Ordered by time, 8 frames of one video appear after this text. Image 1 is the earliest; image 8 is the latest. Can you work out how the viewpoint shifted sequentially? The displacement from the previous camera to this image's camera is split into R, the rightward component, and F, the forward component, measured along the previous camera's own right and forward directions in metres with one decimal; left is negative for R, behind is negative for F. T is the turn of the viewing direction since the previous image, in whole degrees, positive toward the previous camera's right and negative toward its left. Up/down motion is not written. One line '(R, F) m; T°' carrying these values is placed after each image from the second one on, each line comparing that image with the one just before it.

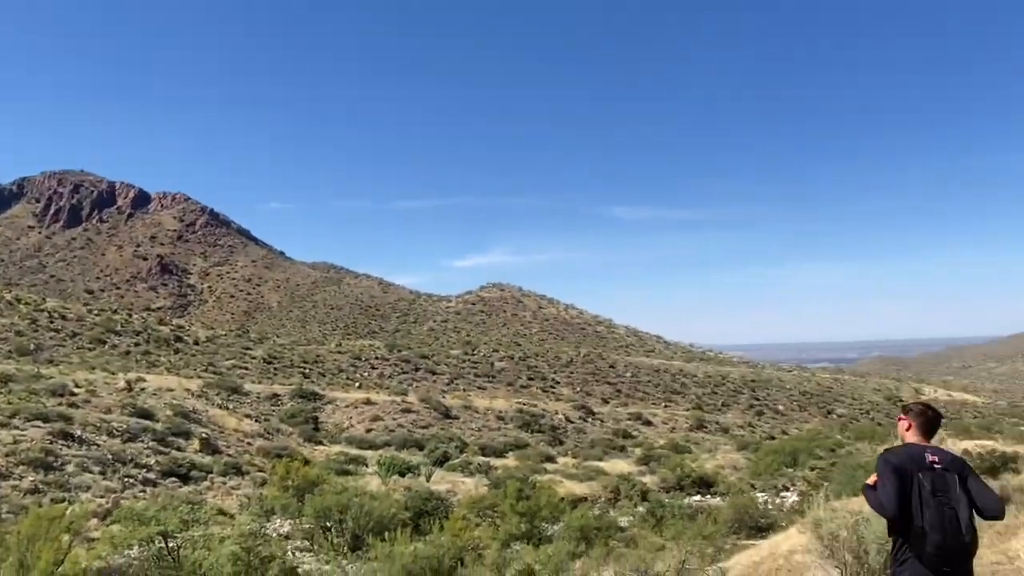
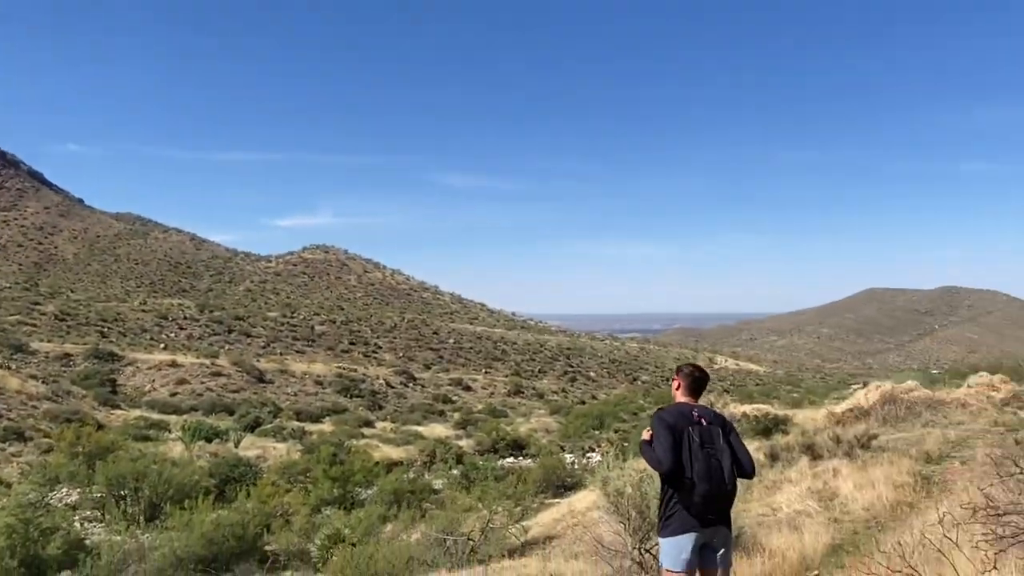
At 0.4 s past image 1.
(+0.4, +0.2) m; +13°
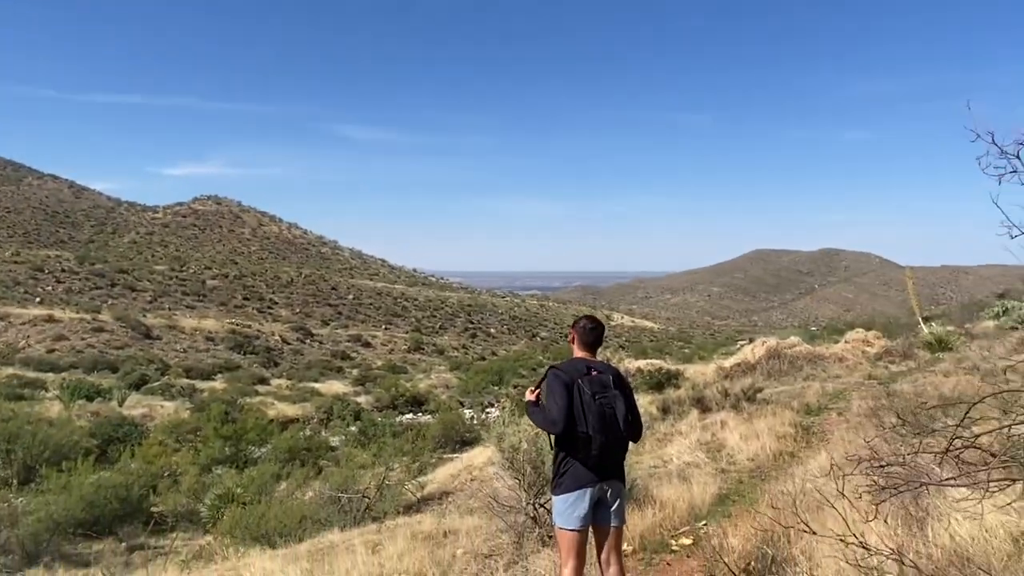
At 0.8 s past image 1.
(+0.1, +0.4) m; +7°
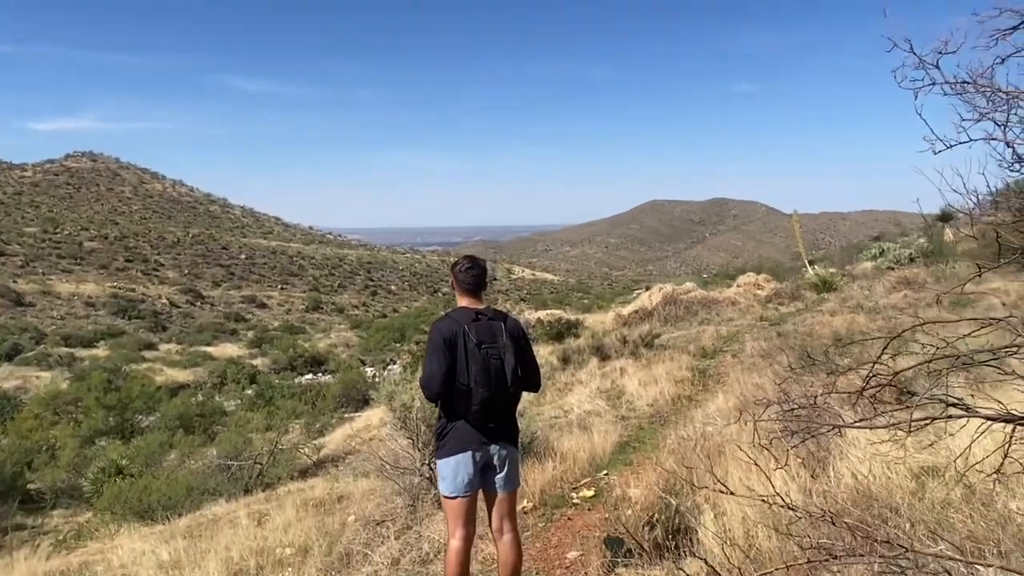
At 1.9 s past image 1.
(+0.2, +0.9) m; +7°
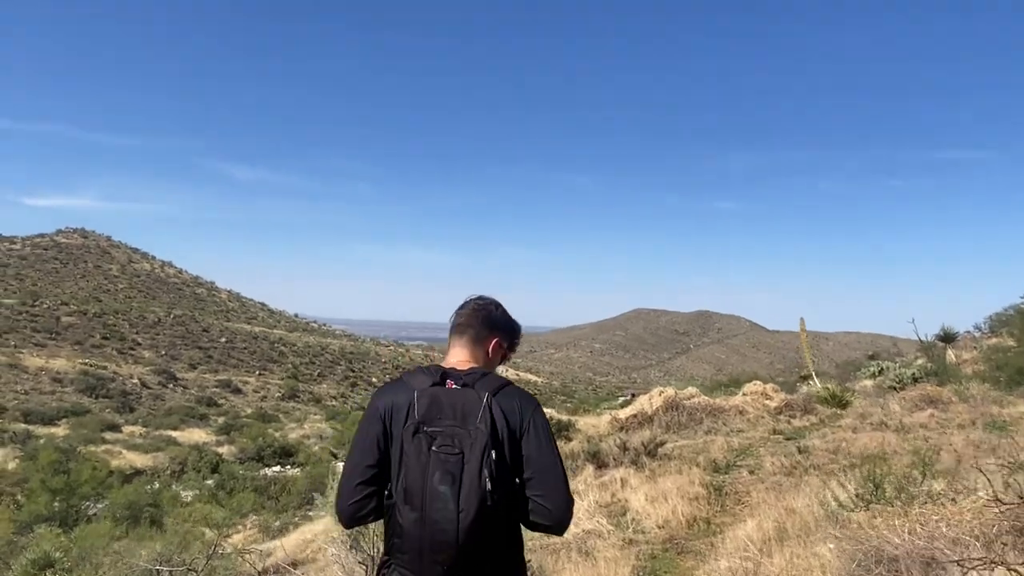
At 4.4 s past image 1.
(-0.2, +2.9) m; +1°
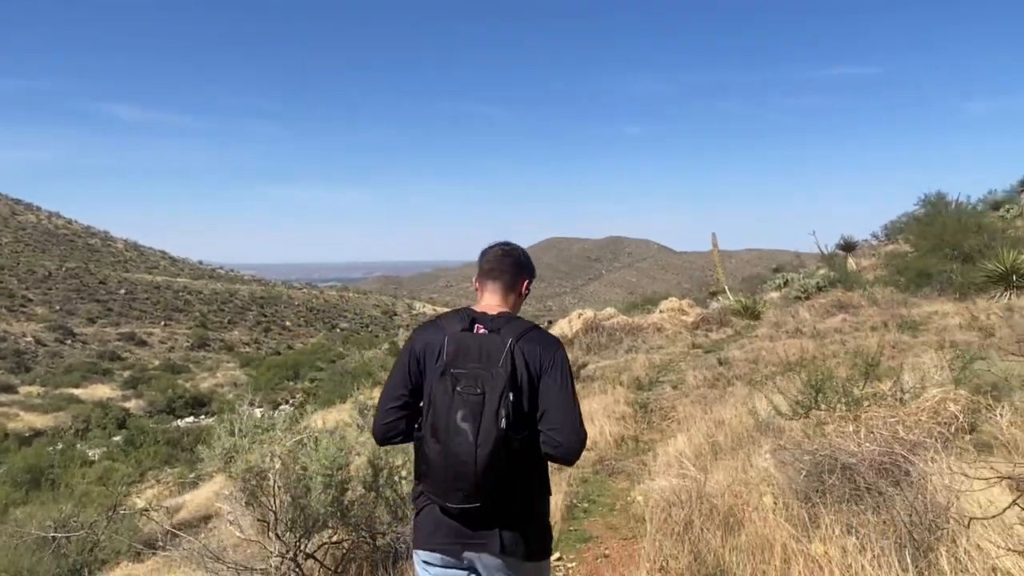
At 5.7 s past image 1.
(+0.1, +1.2) m; +6°
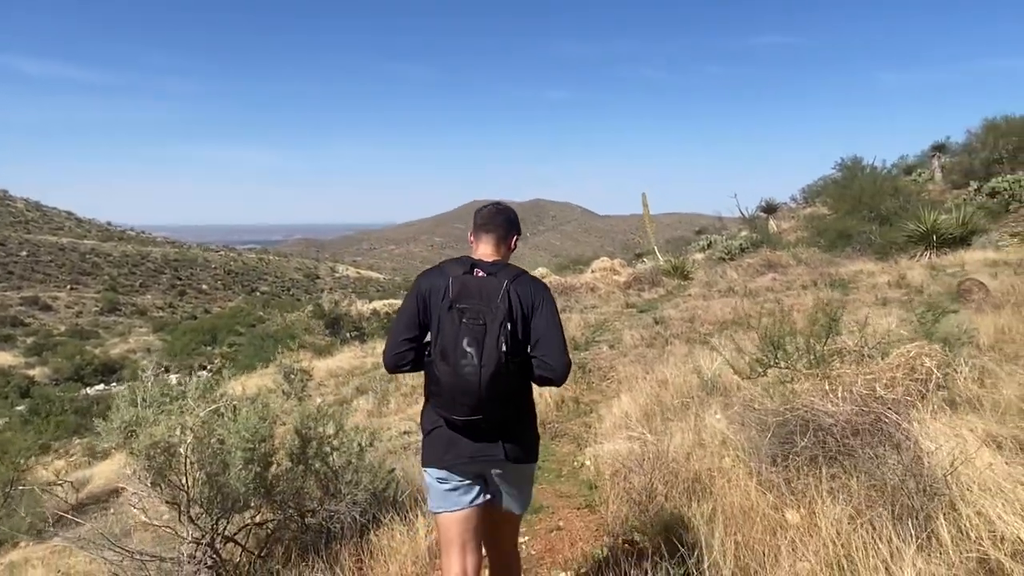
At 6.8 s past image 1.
(-0.2, +0.9) m; +5°
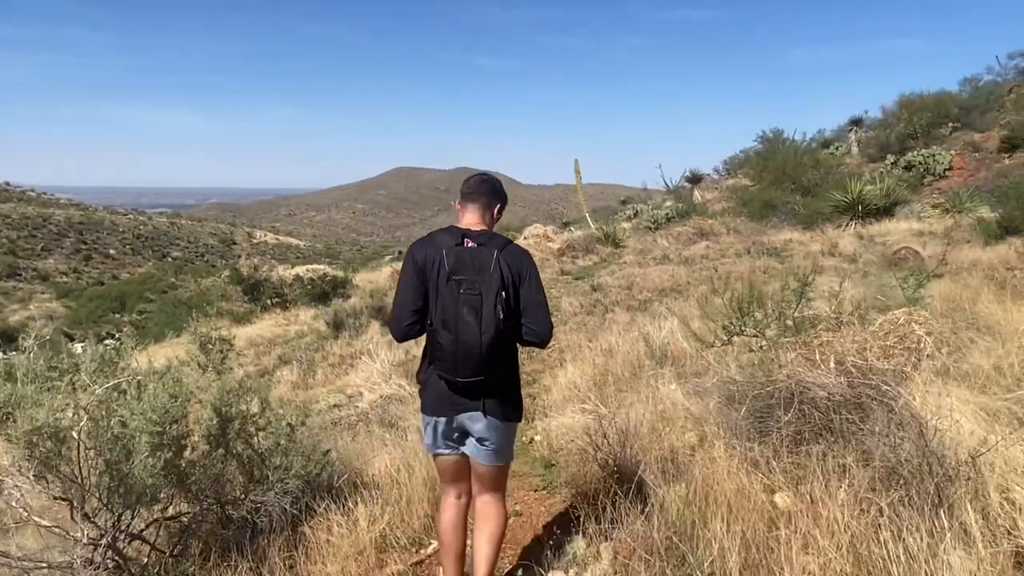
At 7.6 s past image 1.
(-0.3, +1.0) m; +6°
